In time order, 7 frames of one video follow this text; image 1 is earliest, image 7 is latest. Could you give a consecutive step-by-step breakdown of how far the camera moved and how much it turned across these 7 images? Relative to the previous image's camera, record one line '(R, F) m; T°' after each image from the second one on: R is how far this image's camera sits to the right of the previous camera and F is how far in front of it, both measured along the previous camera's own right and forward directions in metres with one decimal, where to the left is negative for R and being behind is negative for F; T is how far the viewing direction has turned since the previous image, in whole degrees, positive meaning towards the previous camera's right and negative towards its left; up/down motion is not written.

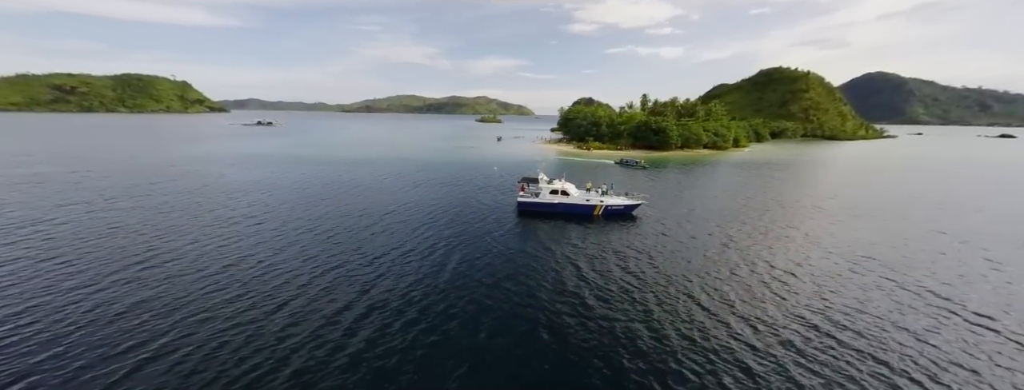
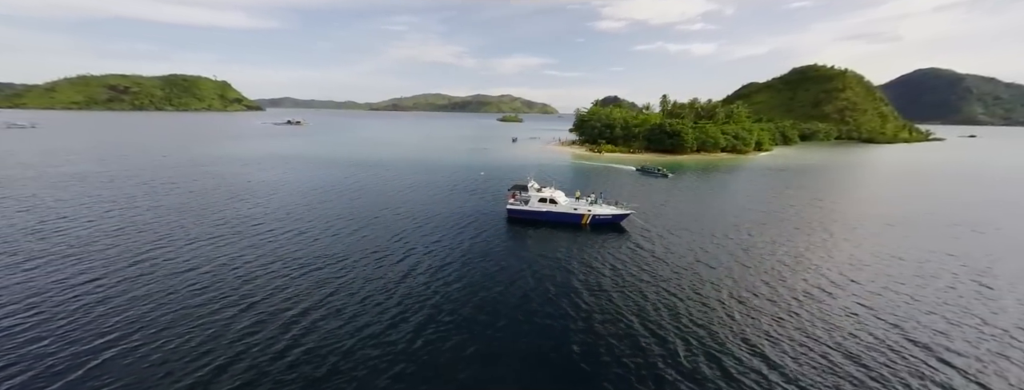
(+5.6, -0.5) m; -4°
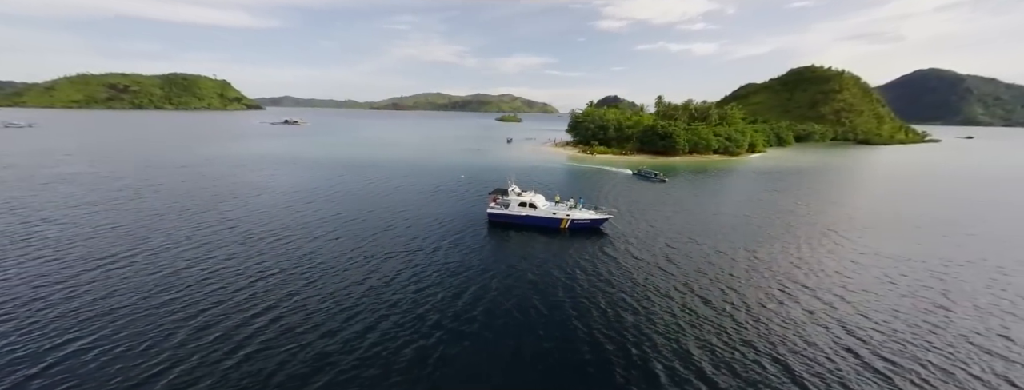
(+3.5, -0.7) m; 0°
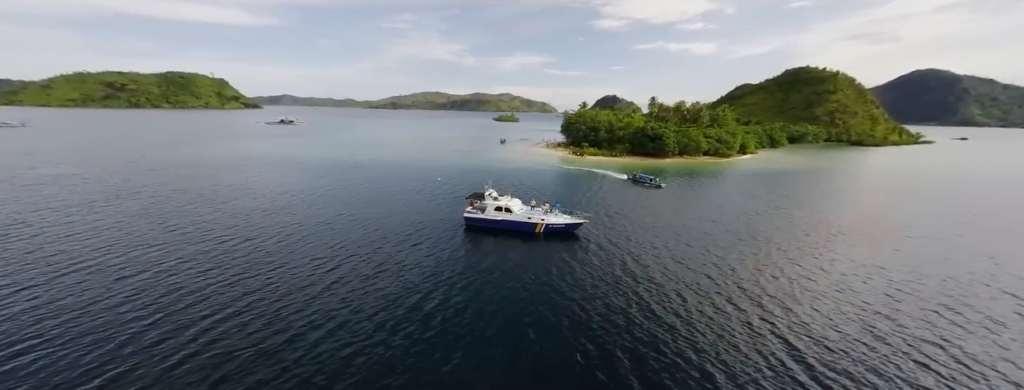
(+4.1, -0.4) m; 0°
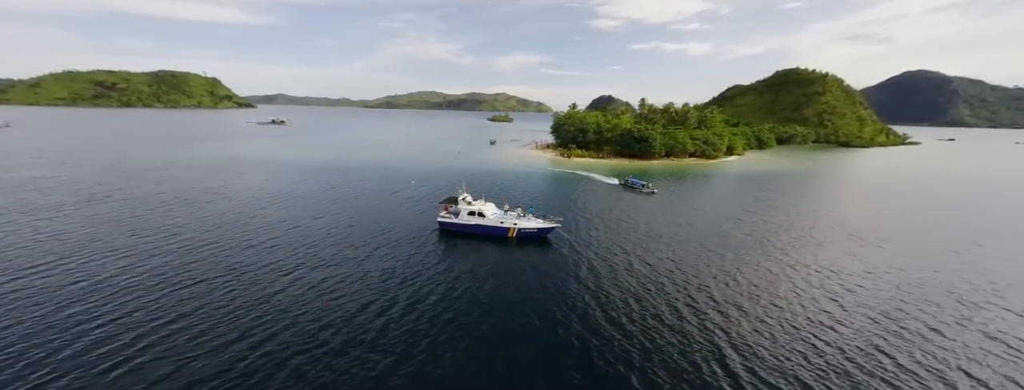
(+4.2, -0.5) m; +1°
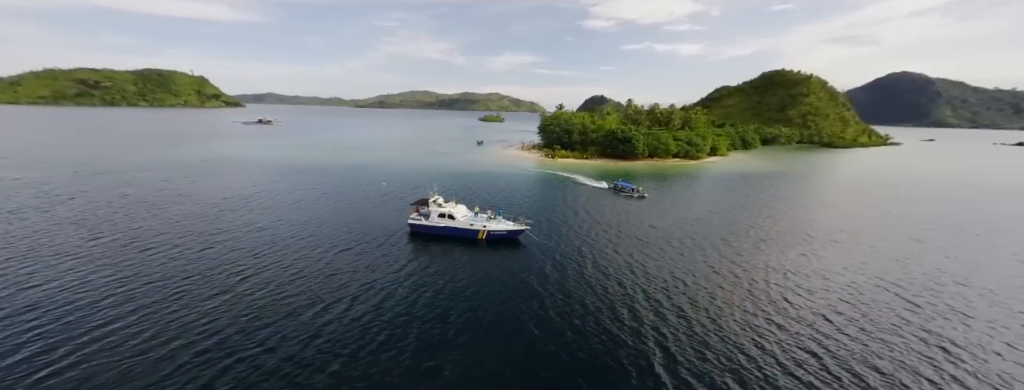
(+4.3, -0.4) m; +1°
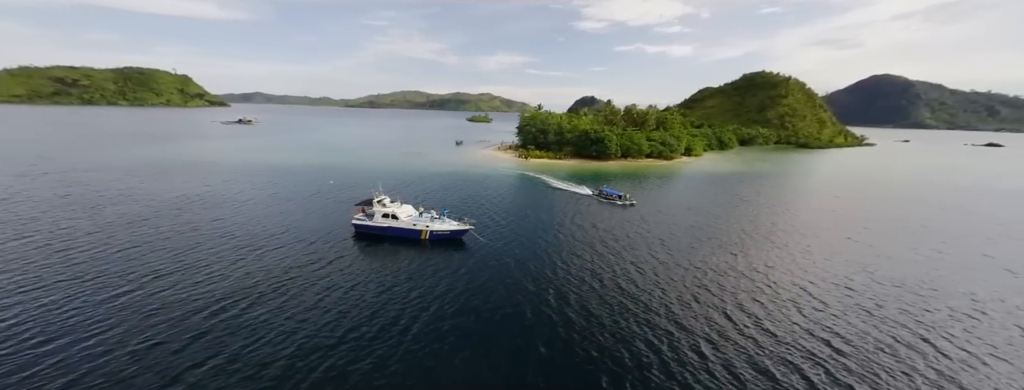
(+8.7, -0.4) m; +1°
